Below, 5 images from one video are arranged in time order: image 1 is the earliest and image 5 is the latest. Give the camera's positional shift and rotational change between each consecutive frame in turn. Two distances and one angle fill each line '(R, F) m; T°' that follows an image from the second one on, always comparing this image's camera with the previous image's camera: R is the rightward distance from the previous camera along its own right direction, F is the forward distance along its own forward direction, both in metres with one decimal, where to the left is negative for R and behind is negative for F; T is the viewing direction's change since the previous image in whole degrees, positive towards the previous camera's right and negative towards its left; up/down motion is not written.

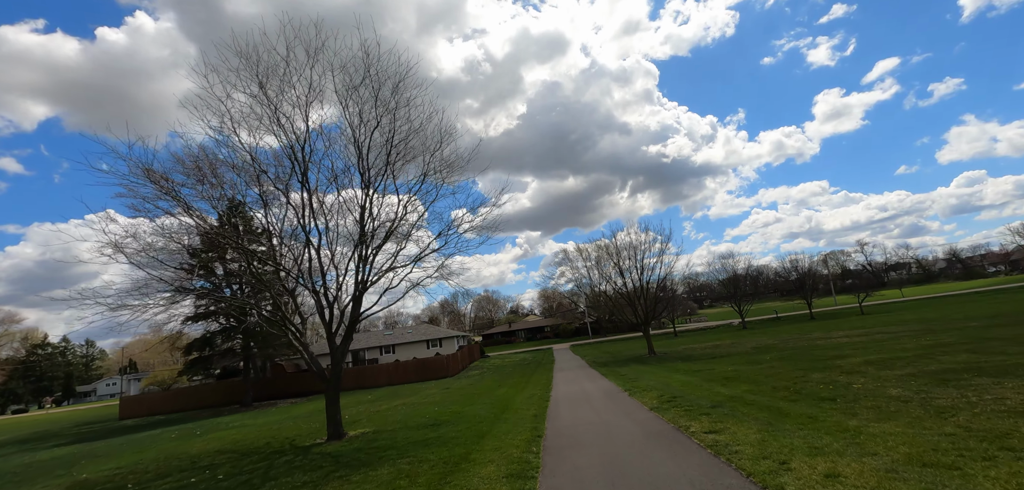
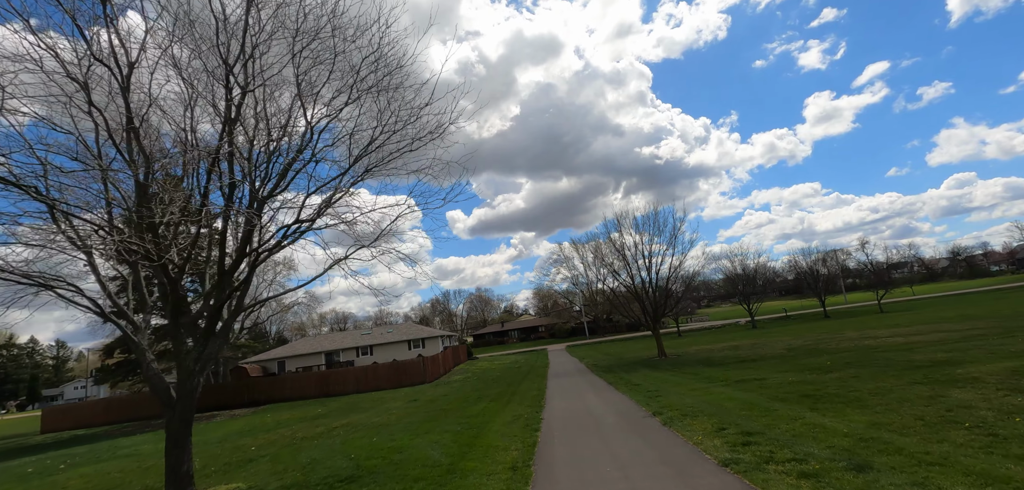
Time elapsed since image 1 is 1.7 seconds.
(+0.4, +4.6) m; +1°
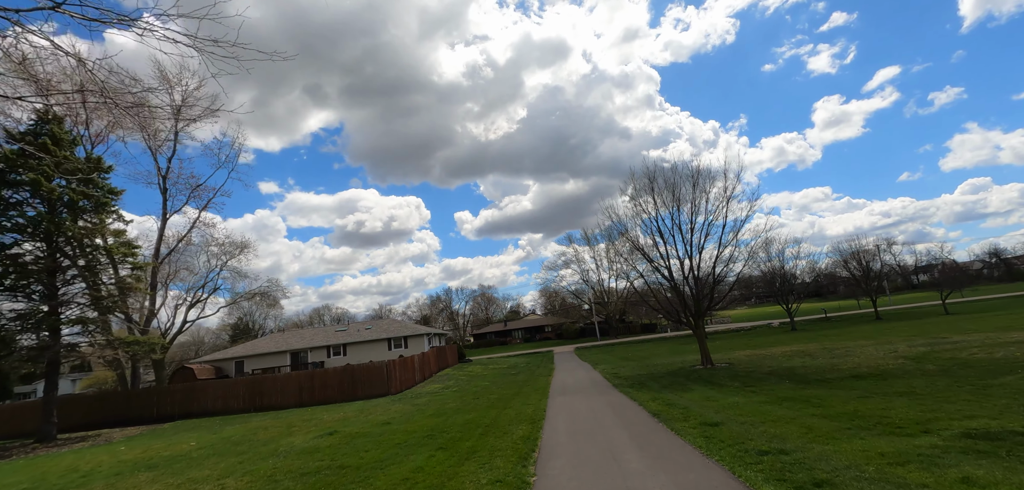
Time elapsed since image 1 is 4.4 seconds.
(+0.7, +7.2) m; -1°
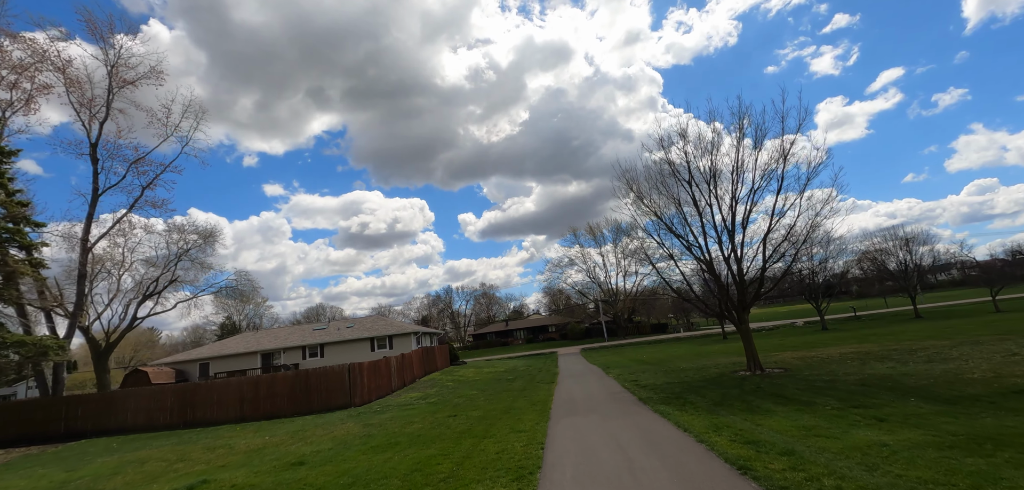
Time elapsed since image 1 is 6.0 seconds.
(+0.4, +4.5) m; 0°
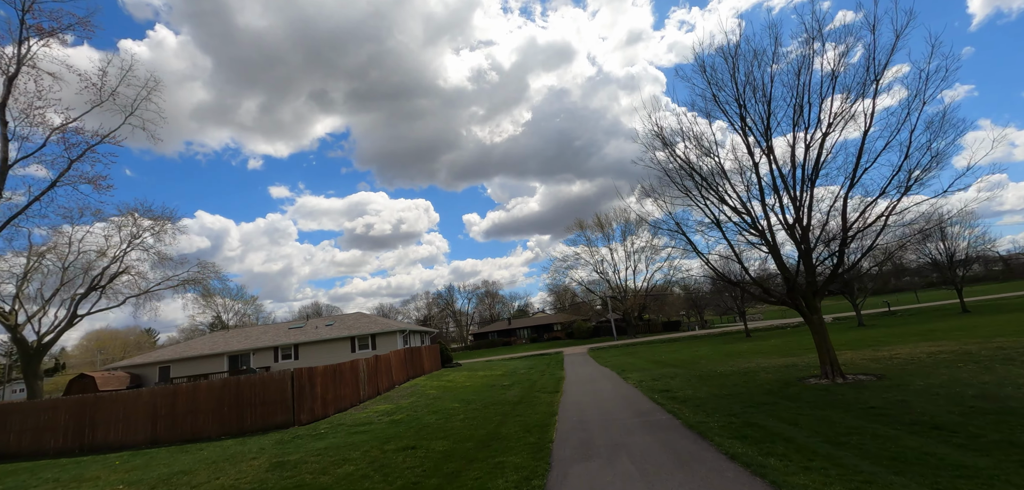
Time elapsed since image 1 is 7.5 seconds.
(+0.4, +4.2) m; -1°
